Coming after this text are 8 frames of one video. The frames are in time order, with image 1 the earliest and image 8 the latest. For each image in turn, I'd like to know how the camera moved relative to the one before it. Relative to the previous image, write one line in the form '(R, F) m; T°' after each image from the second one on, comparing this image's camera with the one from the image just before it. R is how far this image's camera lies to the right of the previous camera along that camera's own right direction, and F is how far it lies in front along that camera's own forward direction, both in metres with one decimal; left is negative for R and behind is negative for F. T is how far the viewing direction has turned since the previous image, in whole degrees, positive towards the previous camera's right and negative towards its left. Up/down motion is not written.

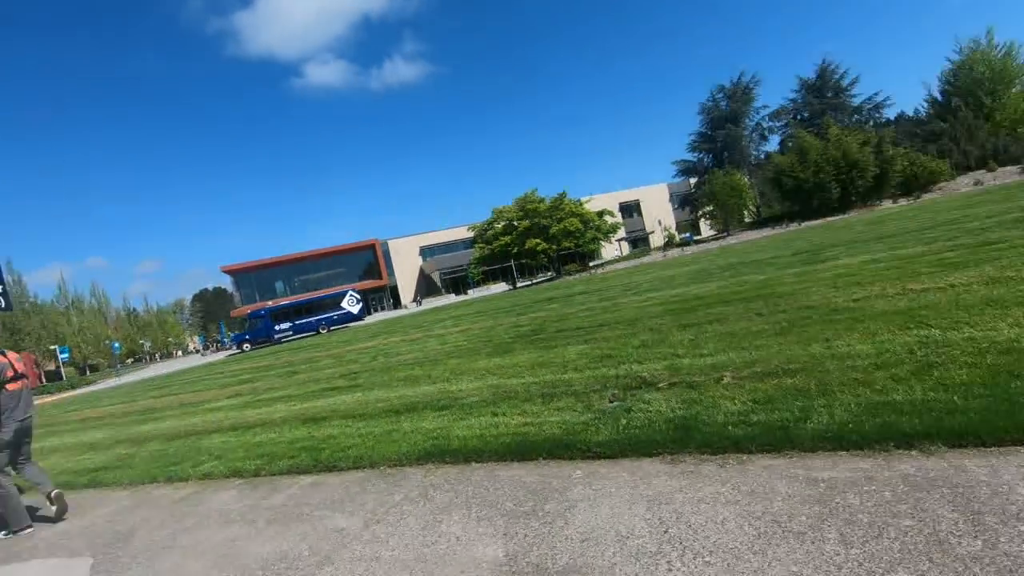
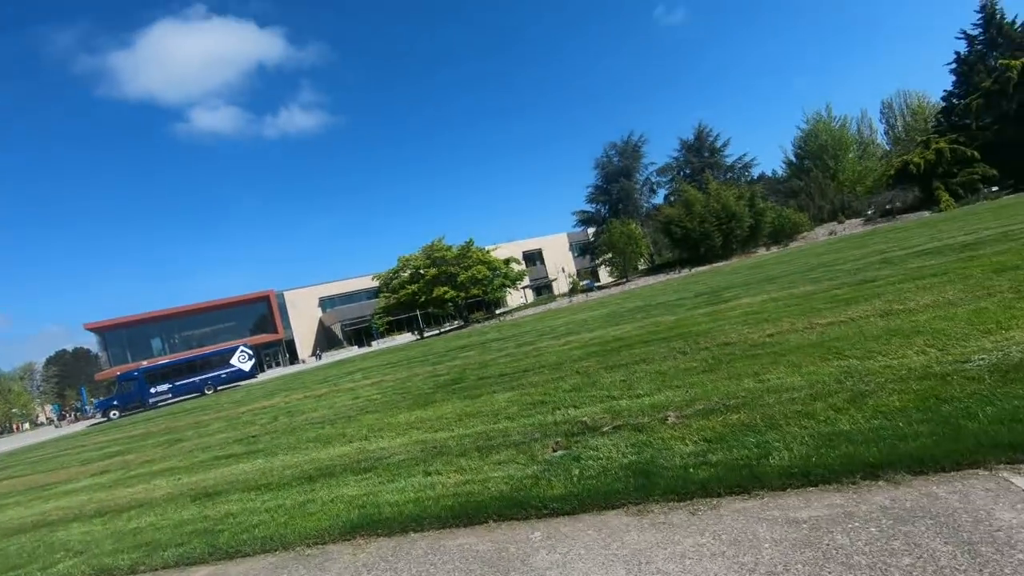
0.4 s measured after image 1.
(-0.2, +0.3) m; +9°
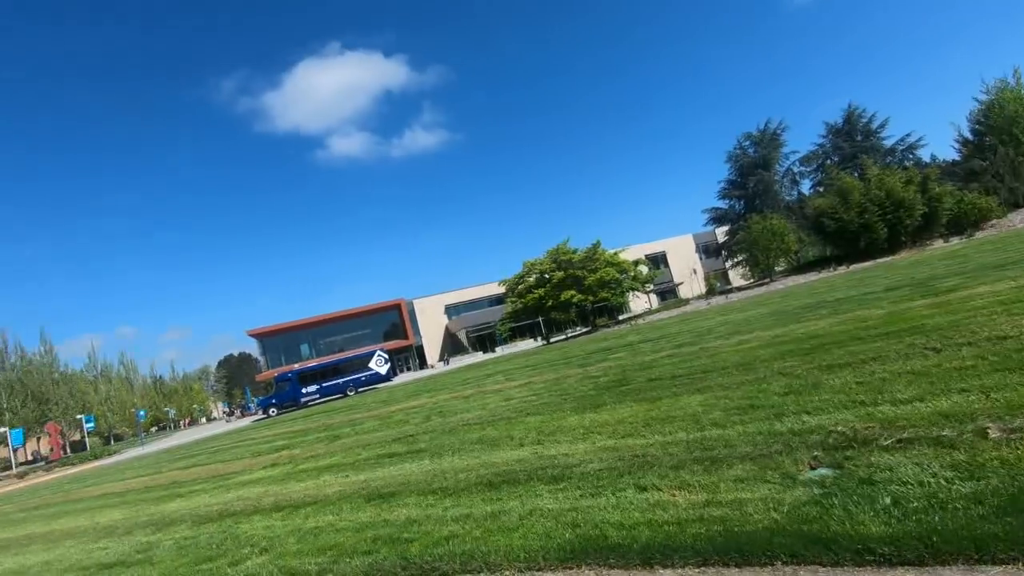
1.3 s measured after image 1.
(-0.7, +0.7) m; -11°
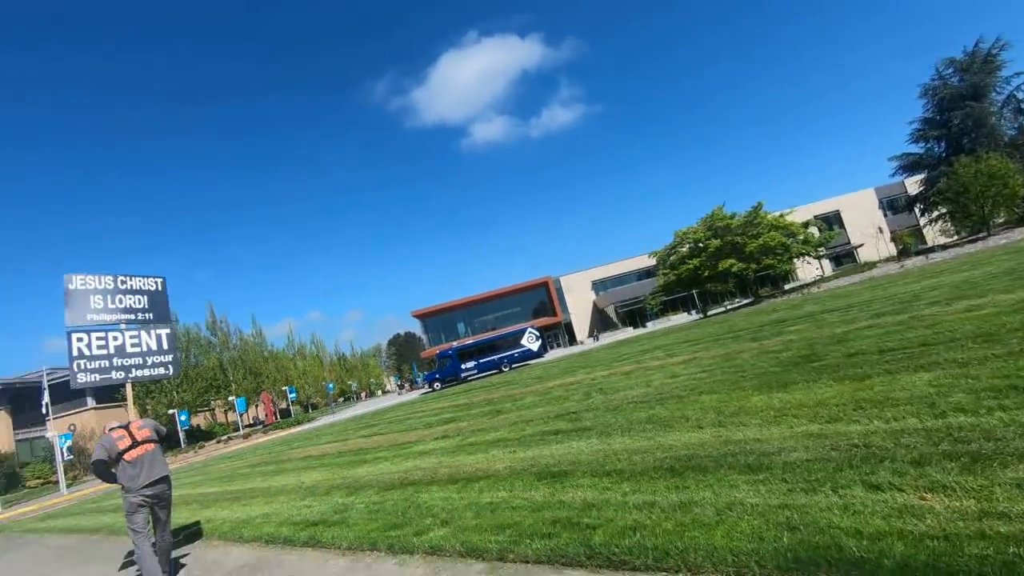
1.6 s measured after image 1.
(-0.2, +0.4) m; -14°
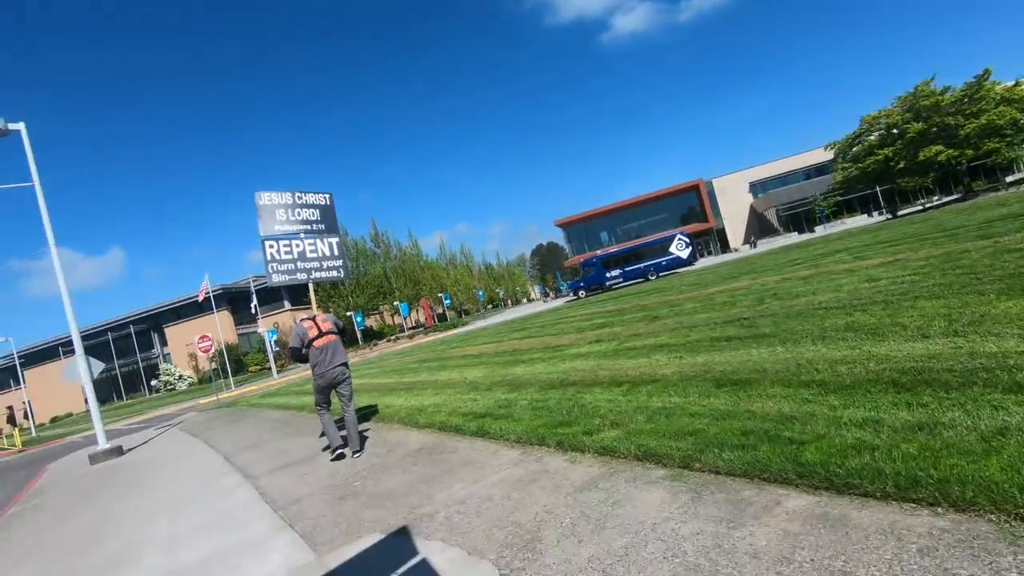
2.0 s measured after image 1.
(-0.3, +0.4) m; -14°
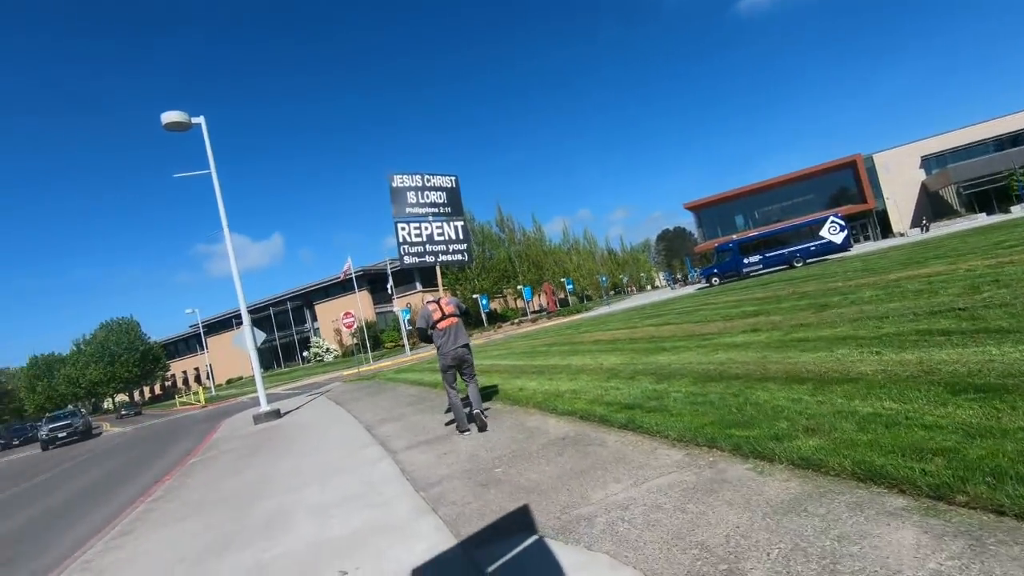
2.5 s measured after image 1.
(-0.4, +0.6) m; -12°
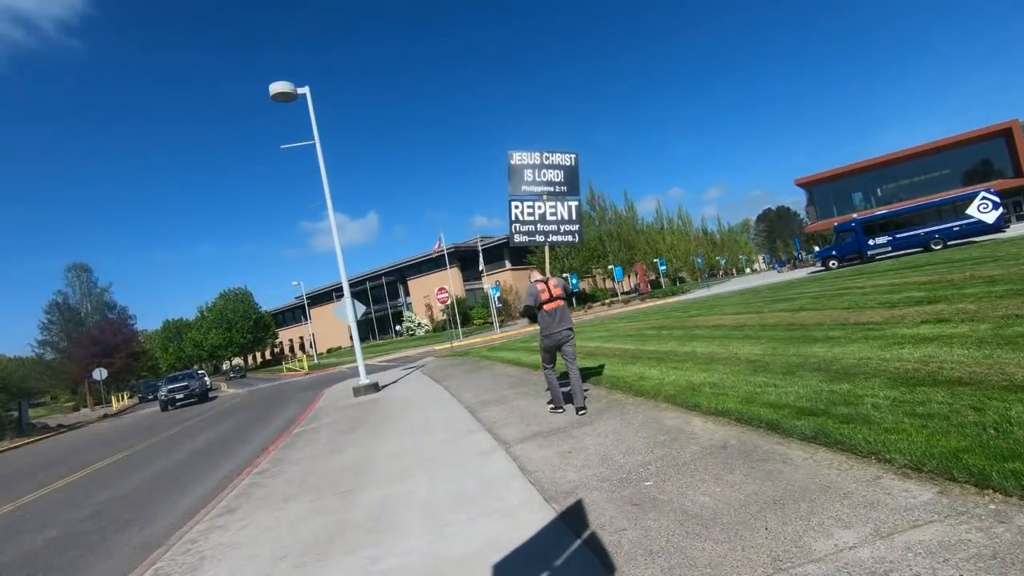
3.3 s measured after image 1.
(-0.6, +1.2) m; -8°
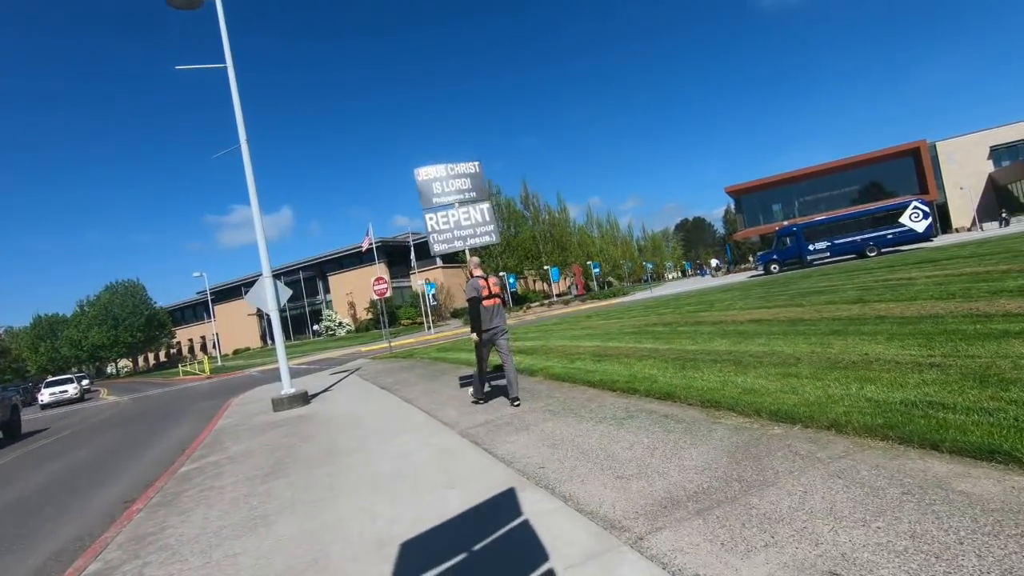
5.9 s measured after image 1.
(-1.4, +4.2) m; +8°
